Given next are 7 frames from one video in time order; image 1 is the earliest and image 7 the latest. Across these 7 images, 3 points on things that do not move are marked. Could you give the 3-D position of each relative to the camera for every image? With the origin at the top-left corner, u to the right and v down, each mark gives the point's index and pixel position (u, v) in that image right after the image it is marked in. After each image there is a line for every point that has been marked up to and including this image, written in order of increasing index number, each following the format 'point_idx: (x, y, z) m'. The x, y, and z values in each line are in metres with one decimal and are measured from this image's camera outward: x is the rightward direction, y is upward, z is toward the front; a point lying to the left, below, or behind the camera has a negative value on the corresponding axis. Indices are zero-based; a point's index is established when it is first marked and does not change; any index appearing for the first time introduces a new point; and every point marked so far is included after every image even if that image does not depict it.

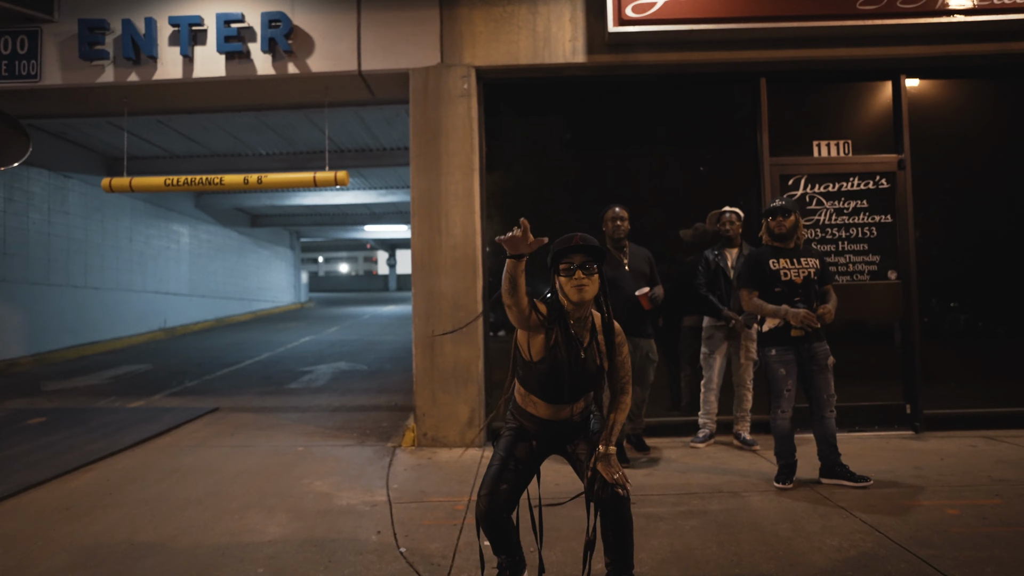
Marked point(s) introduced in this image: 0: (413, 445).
0: (-0.7, -1.1, +4.7) m
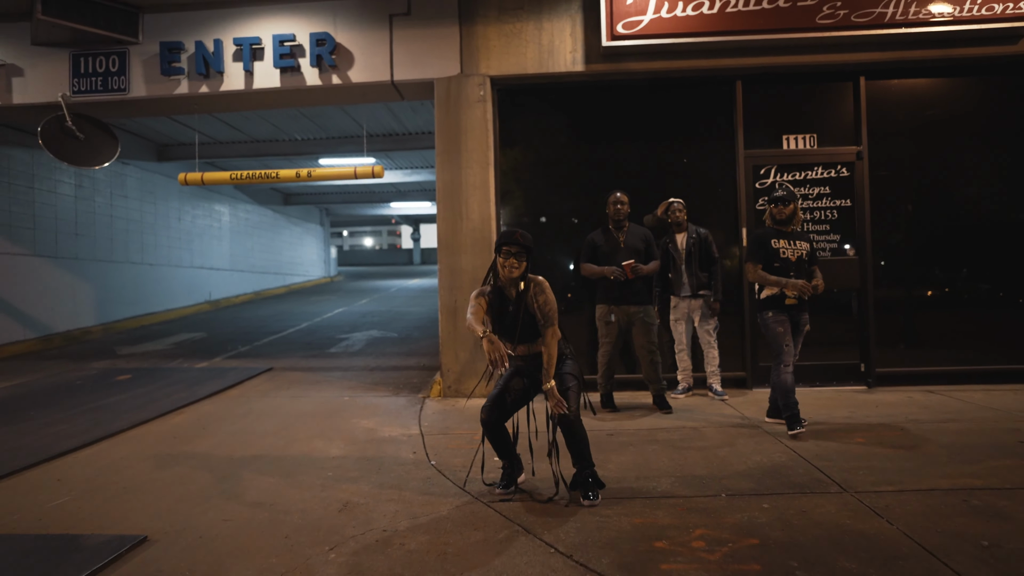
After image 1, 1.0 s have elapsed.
0: (-0.6, -0.9, +5.6) m
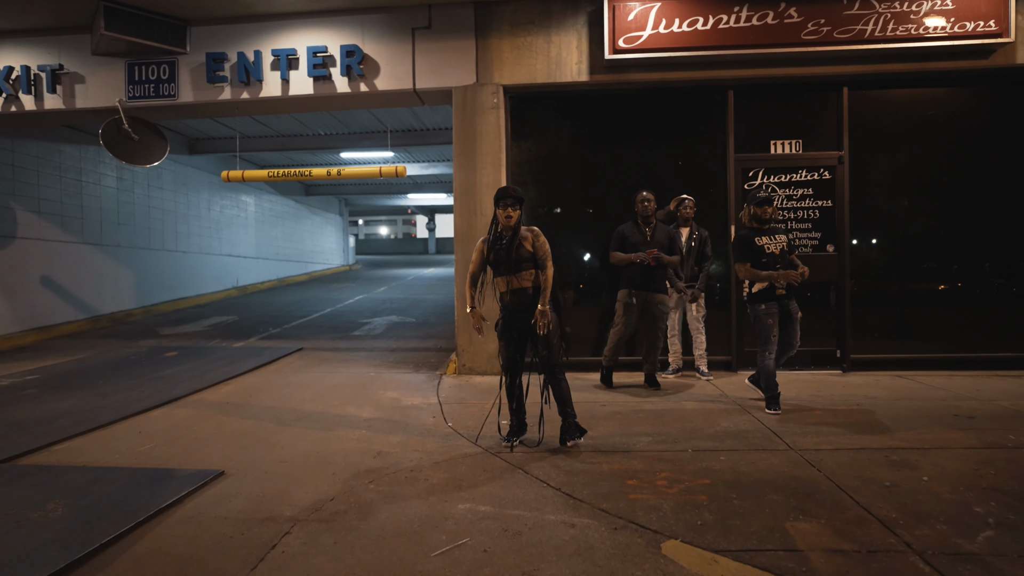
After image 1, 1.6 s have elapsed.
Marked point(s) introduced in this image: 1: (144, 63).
0: (-0.5, -0.8, +6.3) m
1: (-3.8, +2.3, +6.6) m
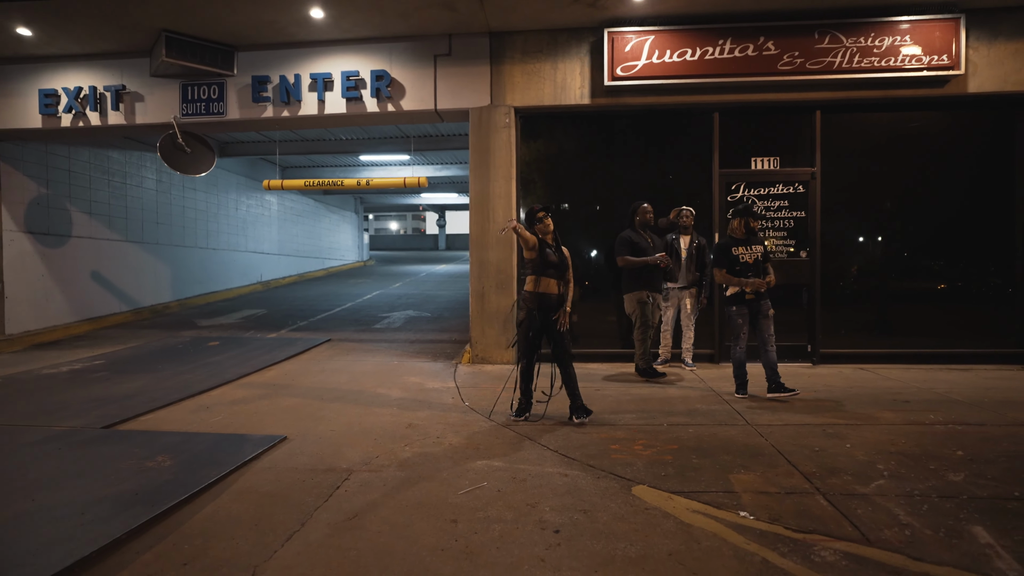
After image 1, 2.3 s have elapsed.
0: (-0.5, -0.8, +7.1) m
1: (-3.6, +2.3, +7.4) m
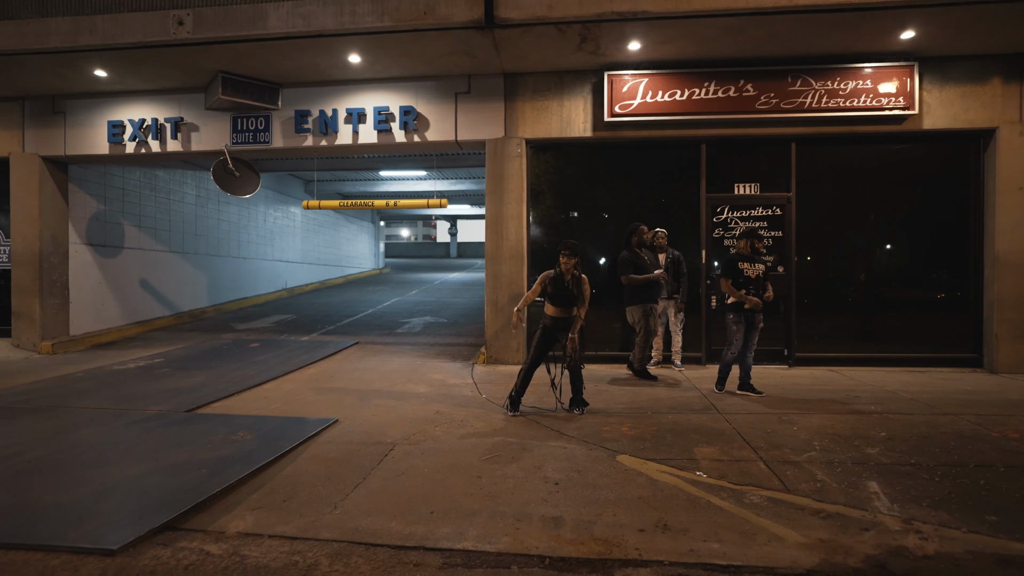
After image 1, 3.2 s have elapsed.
0: (-0.3, -0.9, +8.0) m
1: (-3.5, +2.2, +8.5) m
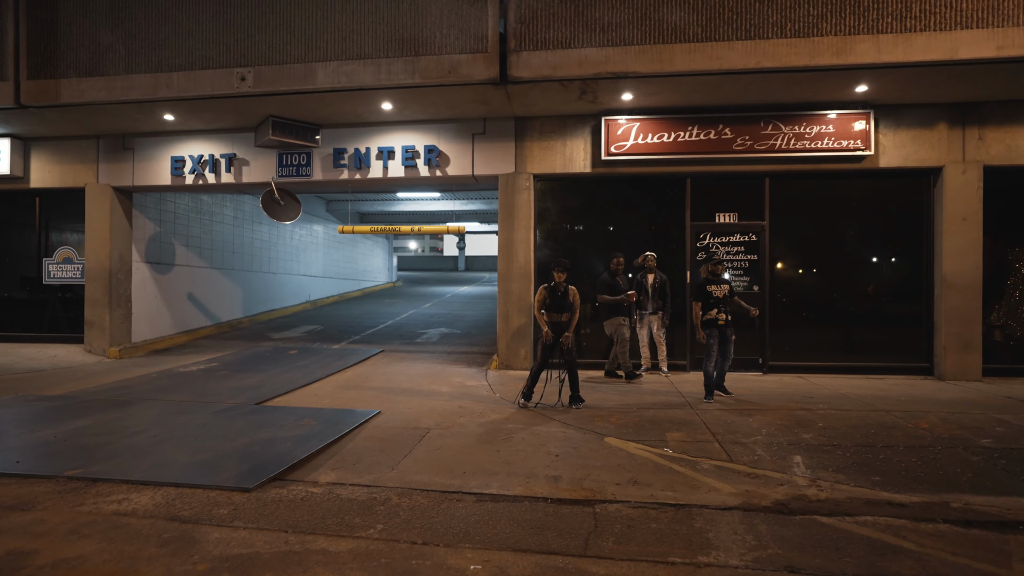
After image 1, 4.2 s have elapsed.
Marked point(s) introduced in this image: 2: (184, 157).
0: (-0.2, -1.1, +9.2) m
1: (-3.3, +2.0, +9.7) m
2: (-5.0, +2.0, +9.8) m
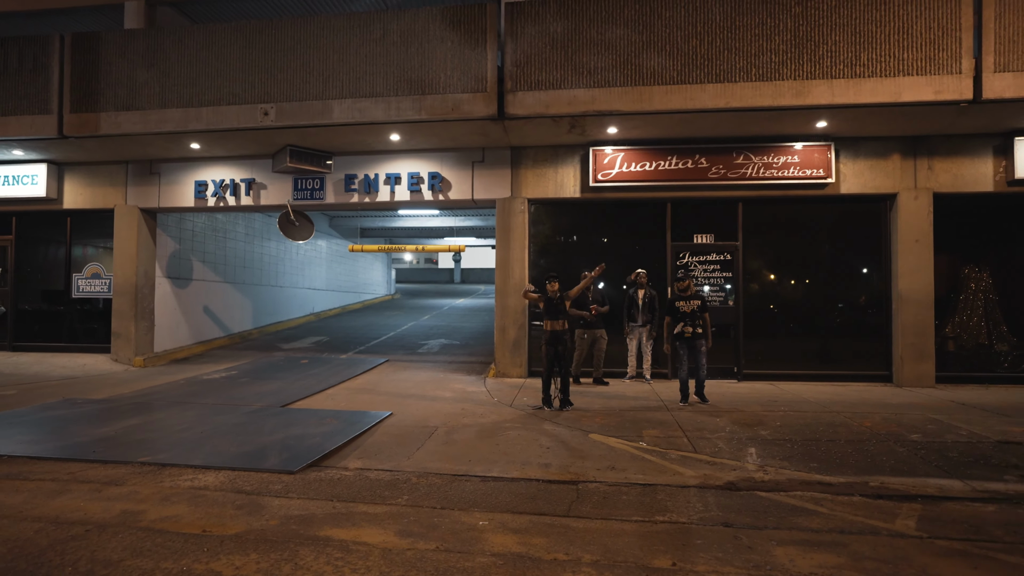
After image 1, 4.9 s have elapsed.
0: (-0.3, -1.4, +10.0) m
1: (-3.4, +1.8, +10.6) m
2: (-5.1, +1.8, +10.7) m
